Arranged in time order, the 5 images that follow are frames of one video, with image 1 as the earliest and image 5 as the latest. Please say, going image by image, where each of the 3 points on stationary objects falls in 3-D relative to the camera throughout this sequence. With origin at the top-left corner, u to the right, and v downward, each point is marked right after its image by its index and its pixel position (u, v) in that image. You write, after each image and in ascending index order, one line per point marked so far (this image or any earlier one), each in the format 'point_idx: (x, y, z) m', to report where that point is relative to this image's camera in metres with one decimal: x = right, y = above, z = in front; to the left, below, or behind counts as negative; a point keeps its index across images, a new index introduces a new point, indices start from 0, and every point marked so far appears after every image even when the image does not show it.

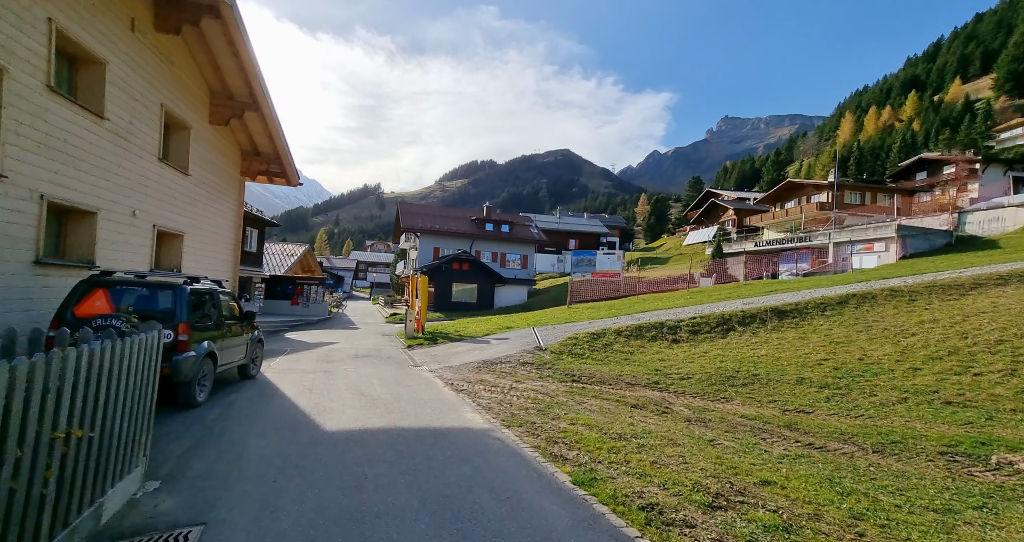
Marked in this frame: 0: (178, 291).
0: (-4.8, -0.3, +6.0) m
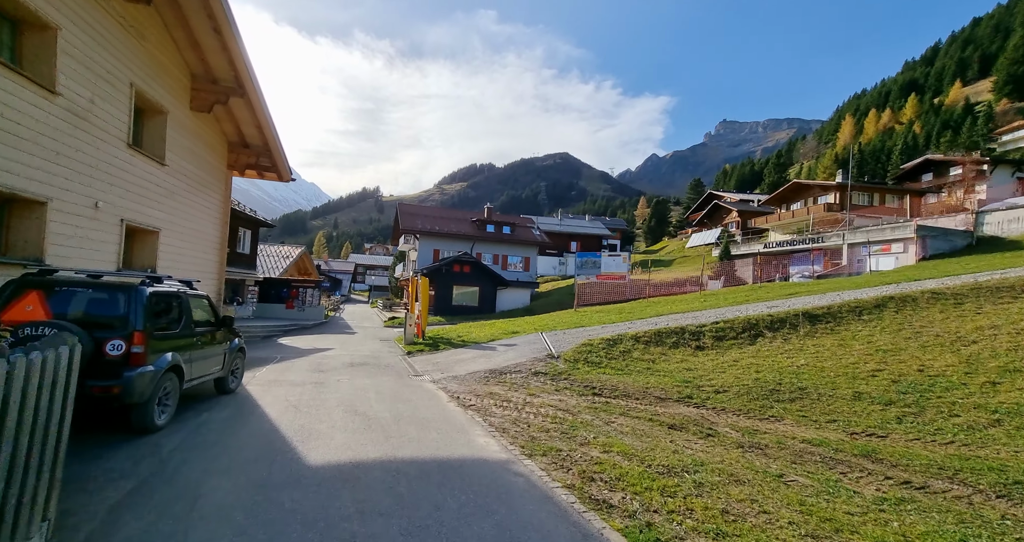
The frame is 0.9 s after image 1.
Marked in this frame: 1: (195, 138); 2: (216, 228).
0: (-4.6, -0.3, +5.0) m
1: (-8.0, +3.3, +10.5) m
2: (-8.7, +1.3, +12.2) m
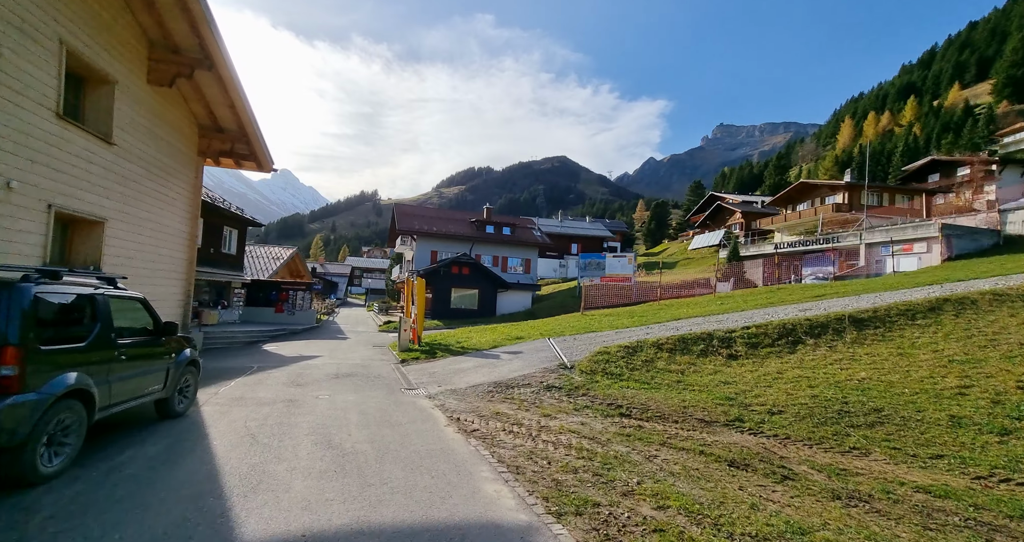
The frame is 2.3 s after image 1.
0: (-4.4, -0.2, +3.6) m
1: (-7.9, +3.4, +9.2) m
2: (-8.6, +1.3, +10.9) m
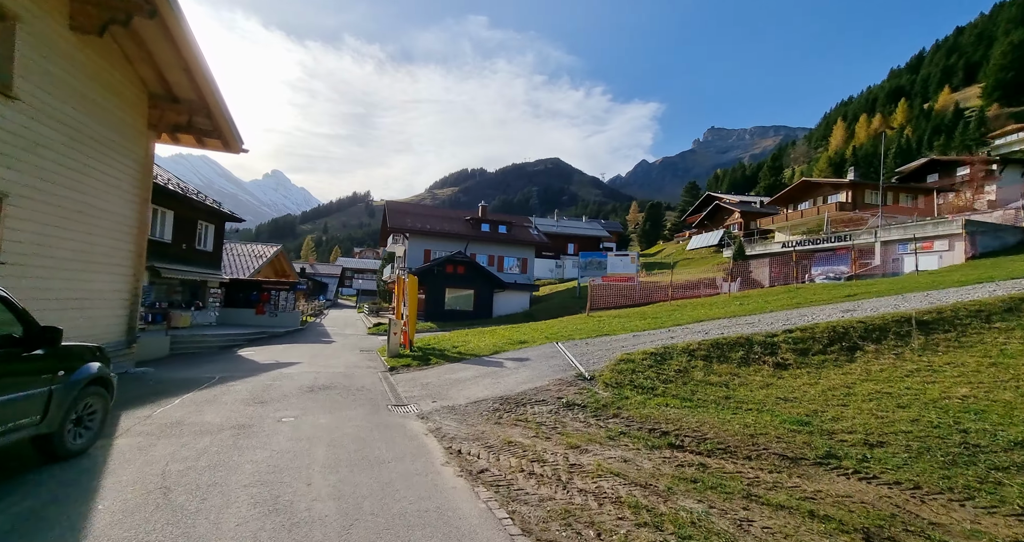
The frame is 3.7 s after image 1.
0: (-4.1, 0.0, +2.0) m
1: (-7.7, +3.5, +7.5) m
2: (-8.4, +1.4, +9.1) m
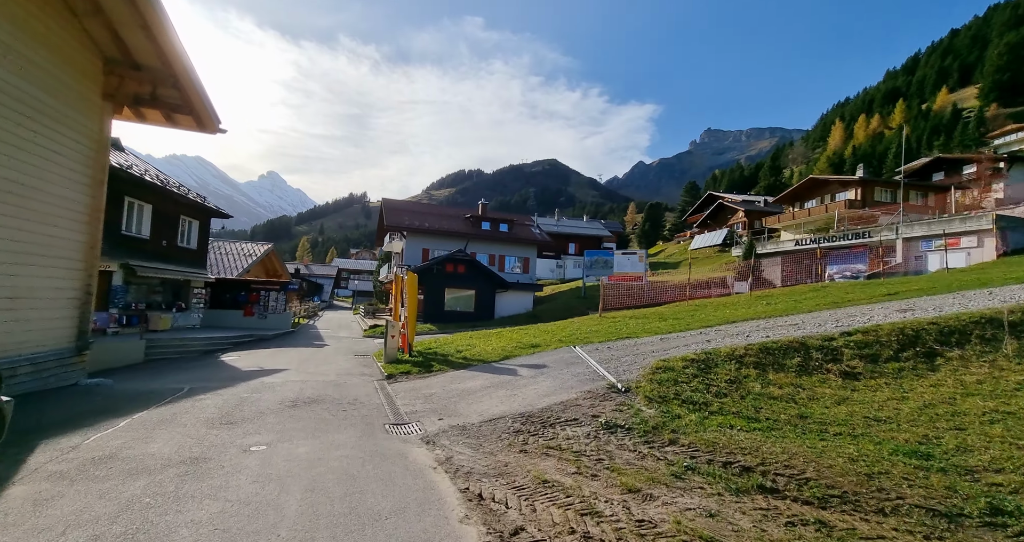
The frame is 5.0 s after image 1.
0: (-3.7, +0.1, +0.6) m
1: (-7.3, +3.6, +6.1) m
2: (-8.1, +1.5, +7.7) m
